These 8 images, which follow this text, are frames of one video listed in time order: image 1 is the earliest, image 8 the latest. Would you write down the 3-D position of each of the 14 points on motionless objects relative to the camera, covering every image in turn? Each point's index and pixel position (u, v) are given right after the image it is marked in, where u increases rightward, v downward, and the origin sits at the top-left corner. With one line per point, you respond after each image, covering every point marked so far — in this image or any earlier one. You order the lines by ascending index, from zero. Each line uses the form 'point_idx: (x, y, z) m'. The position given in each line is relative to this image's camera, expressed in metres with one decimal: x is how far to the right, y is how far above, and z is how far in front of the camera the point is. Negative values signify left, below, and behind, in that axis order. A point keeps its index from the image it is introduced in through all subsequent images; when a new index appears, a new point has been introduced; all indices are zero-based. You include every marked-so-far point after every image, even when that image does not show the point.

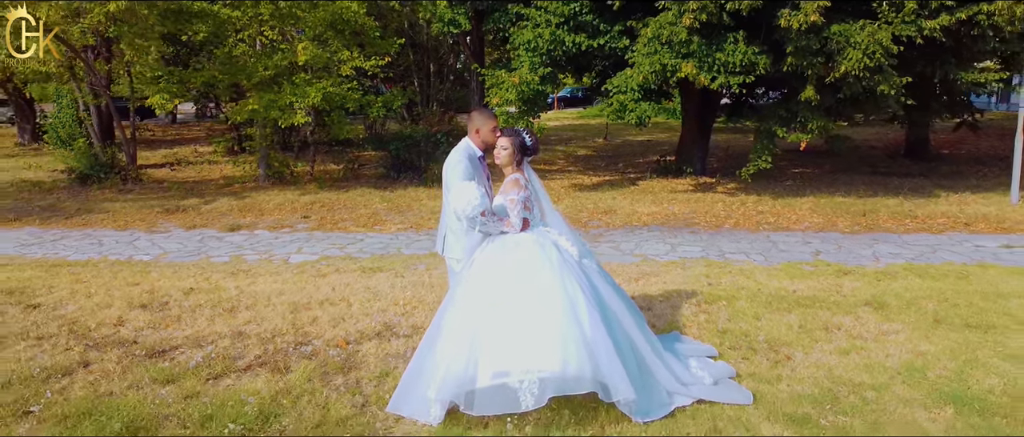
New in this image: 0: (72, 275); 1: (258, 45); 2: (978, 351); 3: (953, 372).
0: (-2.3, -0.3, +6.4) m
1: (-2.3, +1.6, +10.4) m
2: (+1.6, -0.5, +4.1) m
3: (+1.4, -0.5, +3.8) m
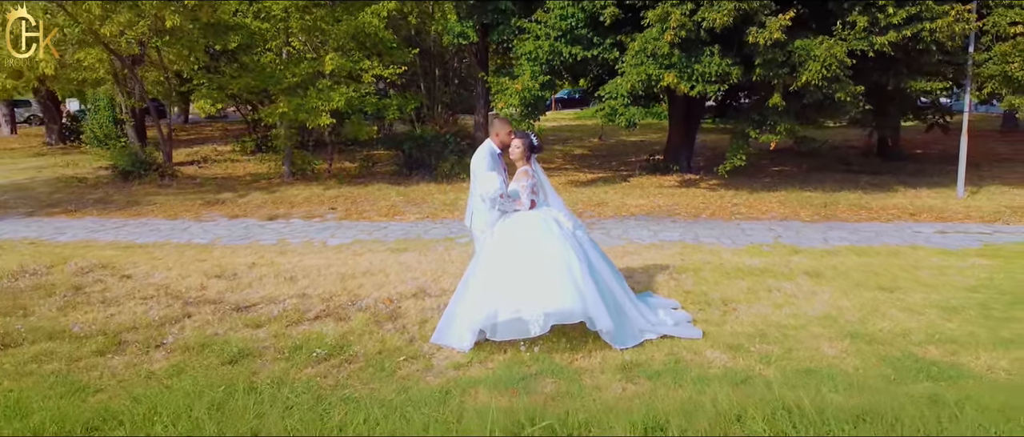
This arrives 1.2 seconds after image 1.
0: (-2.3, -0.2, +7.6) m
1: (-2.2, +1.6, +11.6) m
2: (+1.6, -0.4, +5.3) m
3: (+1.5, -0.4, +5.0) m
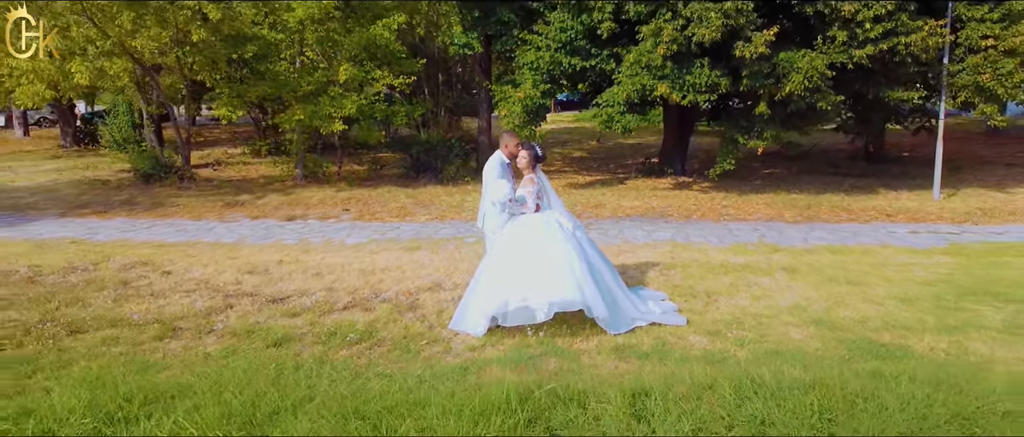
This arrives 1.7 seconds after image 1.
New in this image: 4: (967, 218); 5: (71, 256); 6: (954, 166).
0: (-2.3, -0.2, +8.2) m
1: (-2.2, +1.6, +12.3) m
2: (+1.7, -0.4, +6.0) m
3: (+1.5, -0.4, +5.7) m
4: (+3.8, 0.0, +9.8) m
5: (-3.0, -0.3, +8.0) m
6: (+6.1, +0.7, +16.4) m
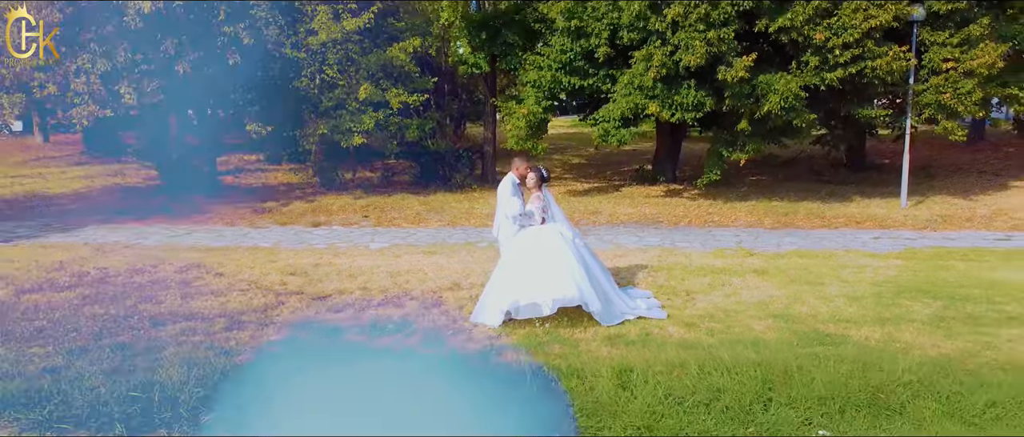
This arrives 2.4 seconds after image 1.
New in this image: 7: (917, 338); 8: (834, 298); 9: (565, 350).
0: (-2.2, -0.3, +9.3) m
1: (-2.2, +1.6, +13.4) m
2: (+1.7, -0.4, +7.1) m
3: (+1.5, -0.5, +6.8) m
4: (+3.8, -0.1, +10.9) m
5: (-2.9, -0.3, +9.1) m
6: (+6.1, +0.7, +17.4) m
7: (+2.0, -0.6, +5.8) m
8: (+1.9, -0.5, +6.9) m
9: (+0.3, -0.6, +5.7) m
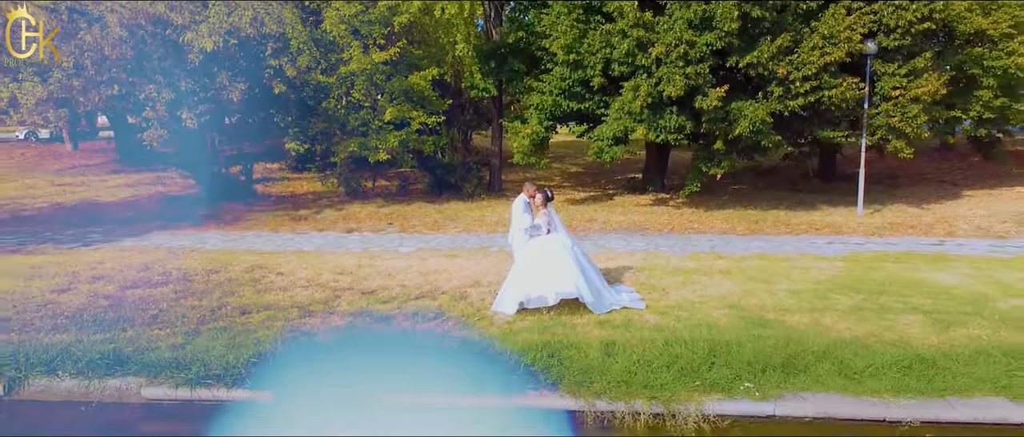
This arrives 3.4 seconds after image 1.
0: (-2.2, -0.4, +11.1) m
1: (-2.1, +1.5, +15.1) m
2: (+1.8, -0.5, +8.8) m
3: (+1.6, -0.6, +8.6) m
4: (+3.9, -0.1, +12.7) m
5: (-2.8, -0.4, +10.9) m
6: (+6.2, +0.6, +19.2) m
7: (+2.1, -0.7, +7.6) m
8: (+2.0, -0.5, +8.7) m
9: (+0.3, -0.7, +7.4) m
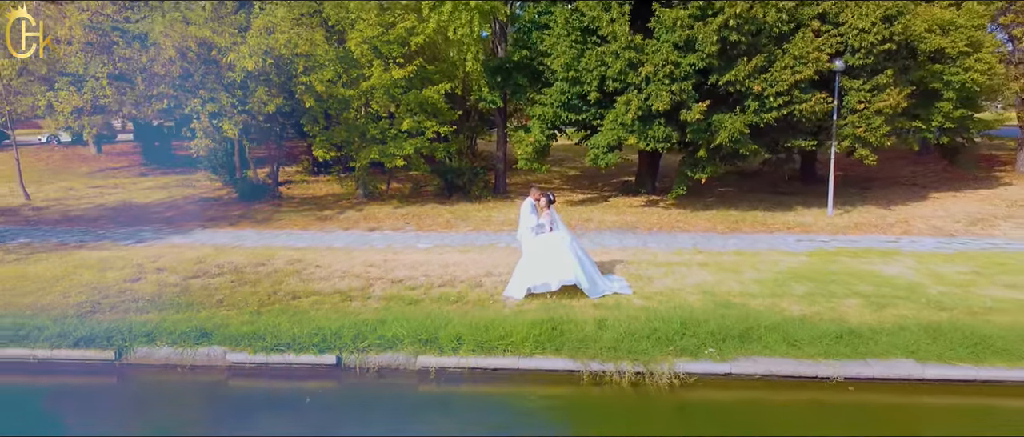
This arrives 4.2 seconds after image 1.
0: (-2.1, -0.4, +12.6) m
1: (-2.0, +1.5, +16.7) m
2: (+1.9, -0.5, +10.4) m
3: (+1.7, -0.6, +10.1) m
4: (+4.0, -0.1, +14.3) m
5: (-2.8, -0.4, +12.4) m
6: (+6.3, +0.6, +20.8) m
7: (+2.1, -0.7, +9.1) m
8: (+2.0, -0.5, +10.2) m
9: (+0.4, -0.7, +9.0) m
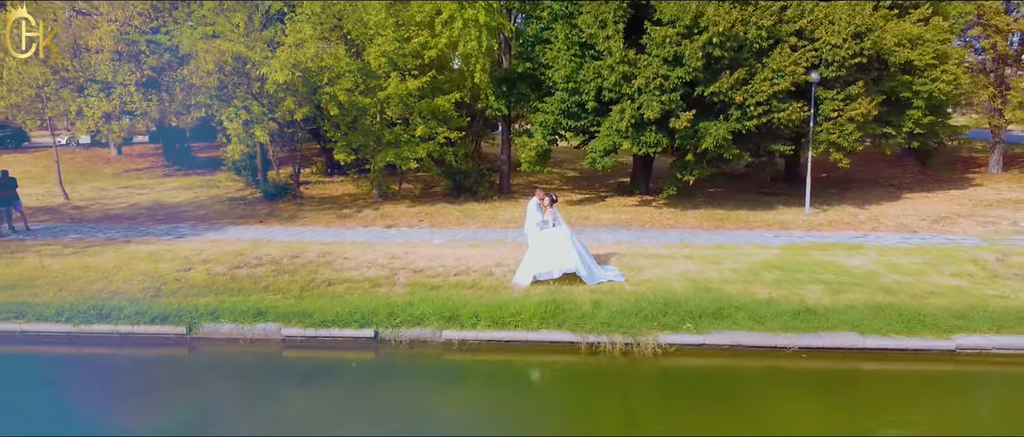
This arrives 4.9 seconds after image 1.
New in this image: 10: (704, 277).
0: (-2.0, -0.3, +14.1) m
1: (-2.0, +1.5, +18.1) m
2: (+2.0, -0.5, +11.9) m
3: (+1.8, -0.5, +11.6) m
4: (+4.0, -0.1, +15.7) m
5: (-2.7, -0.4, +13.9) m
6: (+6.3, +0.6, +22.3) m
7: (+2.2, -0.6, +10.6) m
8: (+2.1, -0.5, +11.7) m
9: (+0.5, -0.7, +10.5) m
10: (+1.8, -0.6, +11.4) m
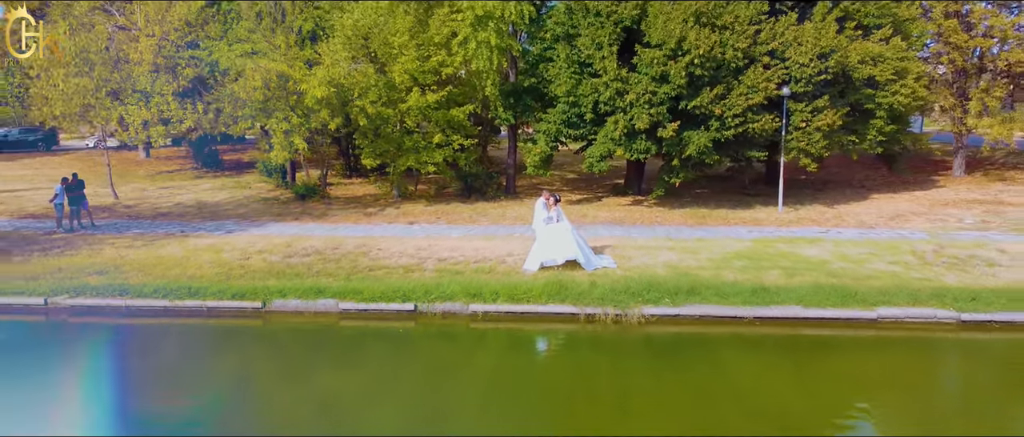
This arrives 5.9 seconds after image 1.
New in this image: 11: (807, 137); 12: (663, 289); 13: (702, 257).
0: (-1.9, -0.3, +16.3) m
1: (-1.9, +1.6, +20.4) m
2: (+2.1, -0.5, +14.1) m
3: (+1.9, -0.5, +13.8) m
4: (+4.1, -0.1, +18.0) m
5: (-2.6, -0.3, +16.1) m
6: (+6.4, +0.6, +24.5) m
7: (+2.3, -0.6, +12.8) m
8: (+2.2, -0.5, +13.9) m
9: (+0.6, -0.6, +12.7) m
10: (+2.0, -0.5, +13.6) m
11: (+4.6, +1.3, +18.7) m
12: (+1.5, -0.7, +11.6) m
13: (+2.3, -0.5, +14.1) m
